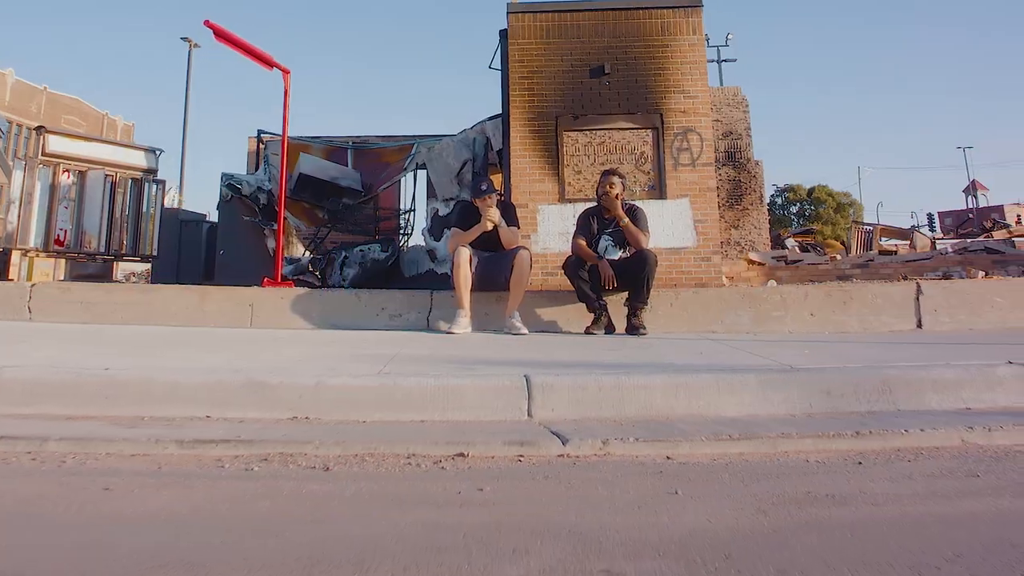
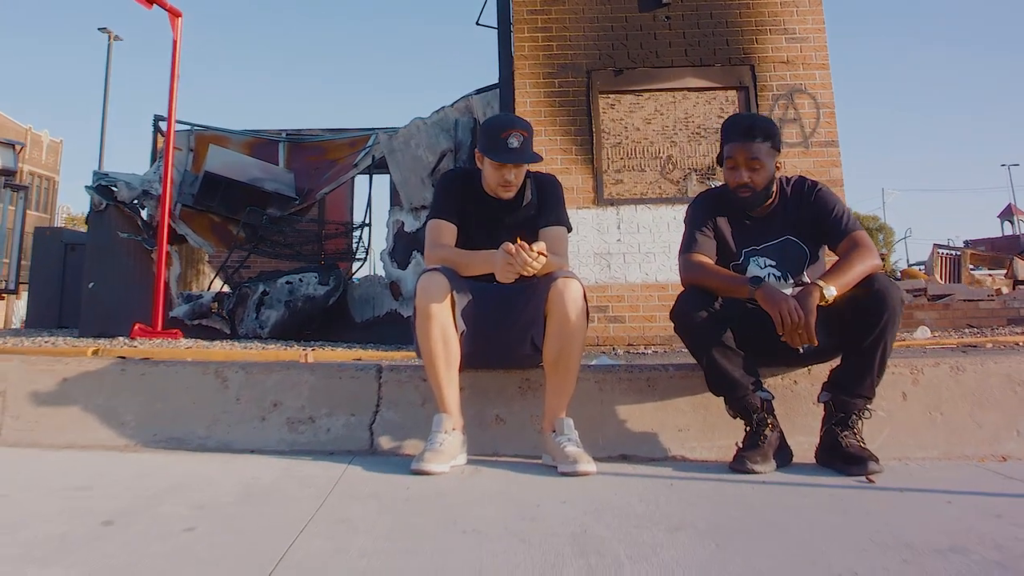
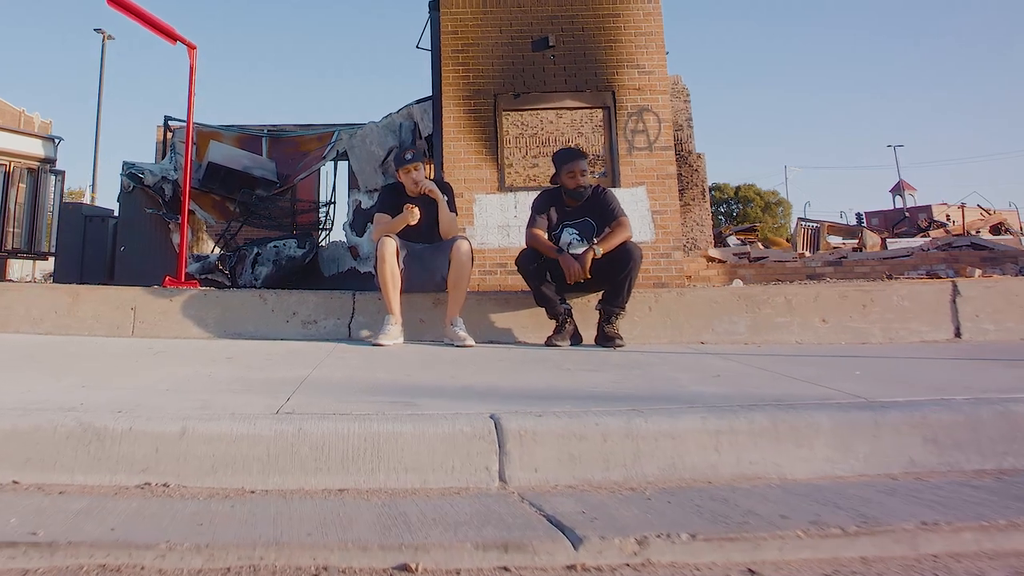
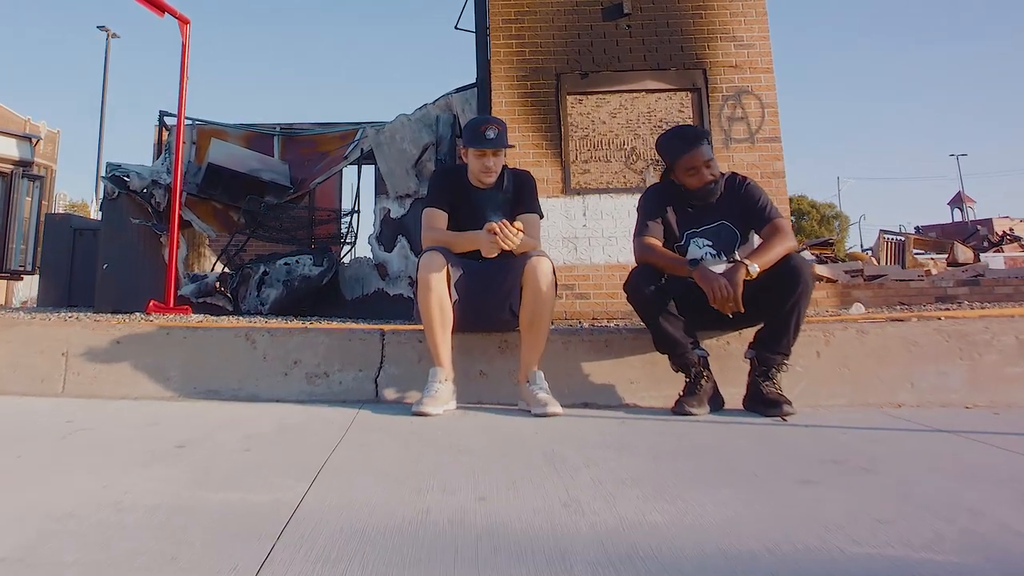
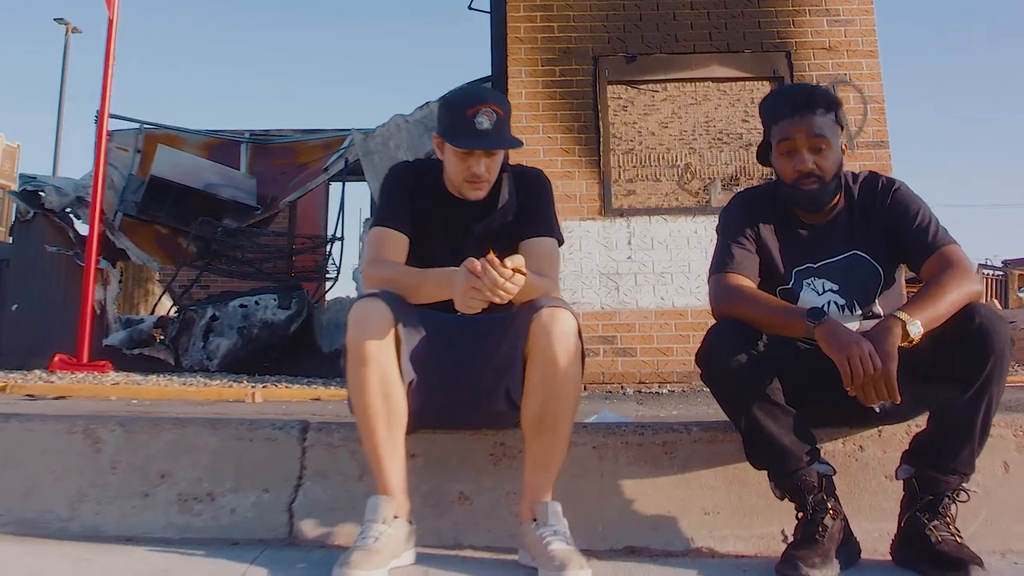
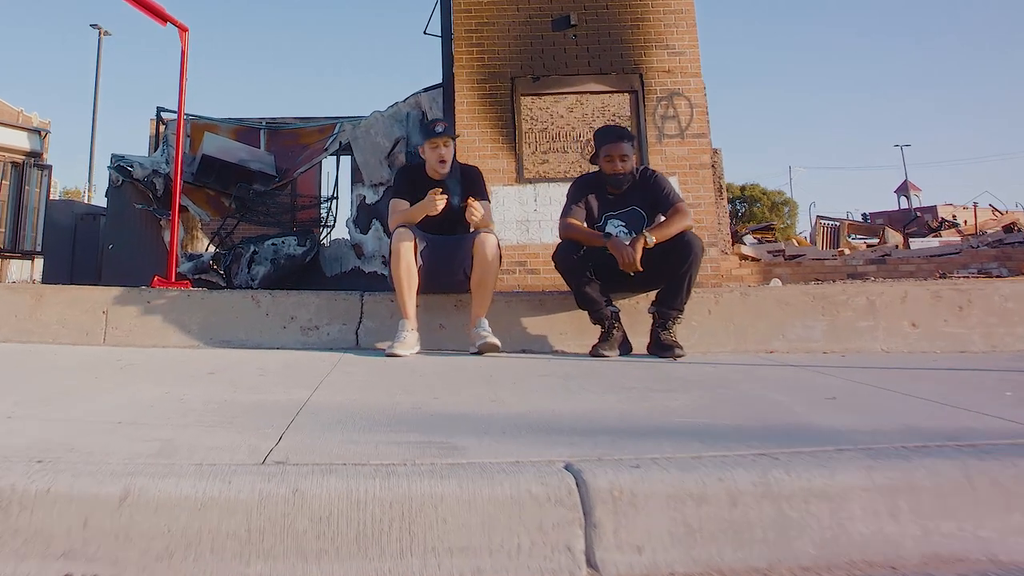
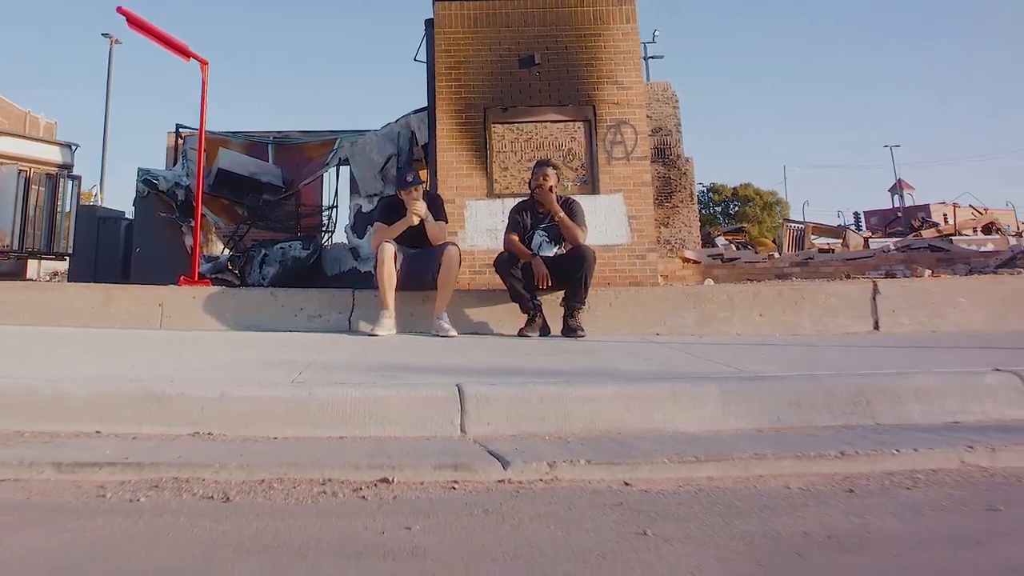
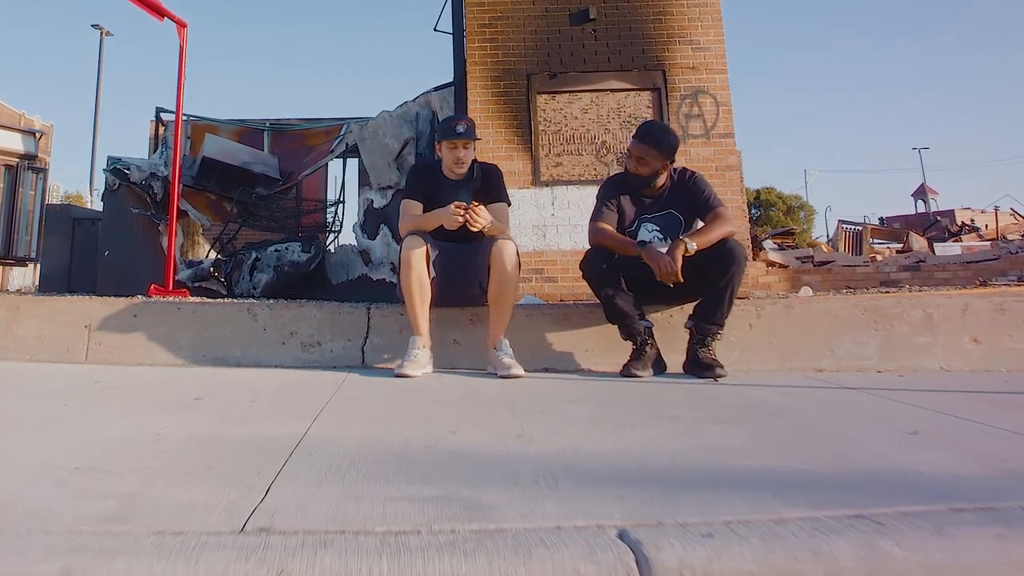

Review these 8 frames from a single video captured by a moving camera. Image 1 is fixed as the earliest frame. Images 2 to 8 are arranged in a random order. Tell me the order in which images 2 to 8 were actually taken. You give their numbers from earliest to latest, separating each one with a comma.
7, 3, 6, 8, 4, 2, 5
